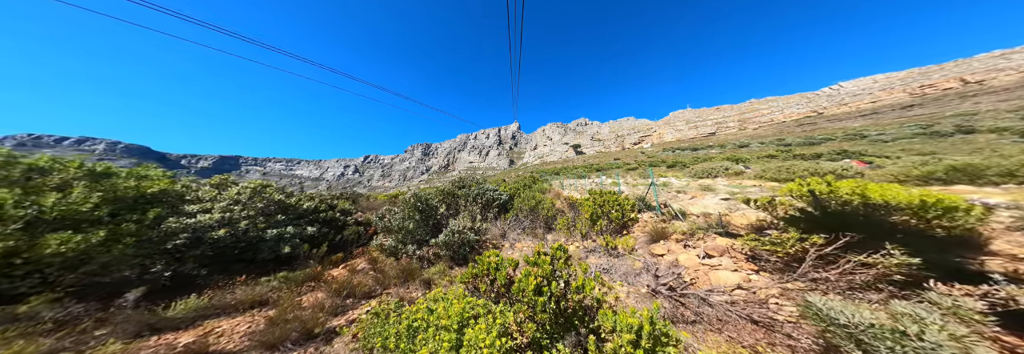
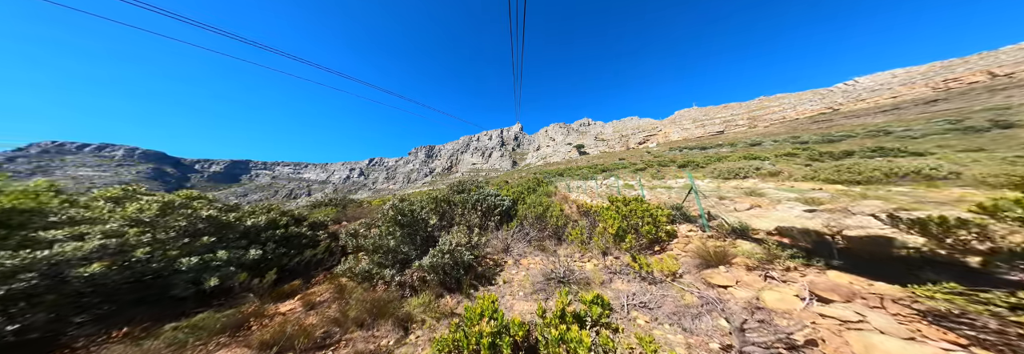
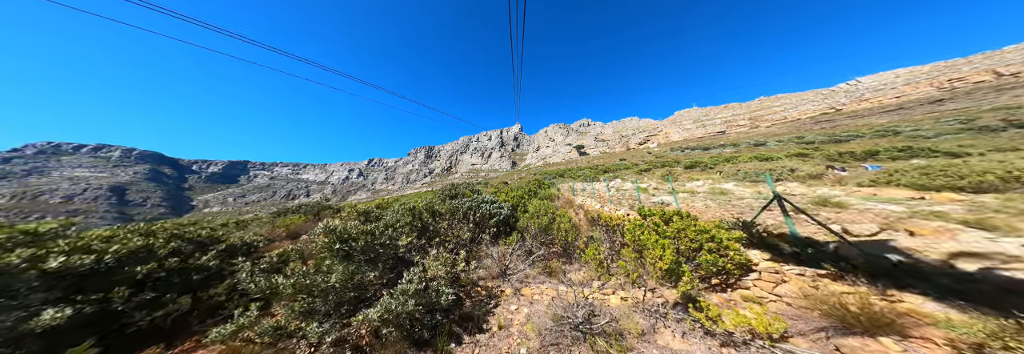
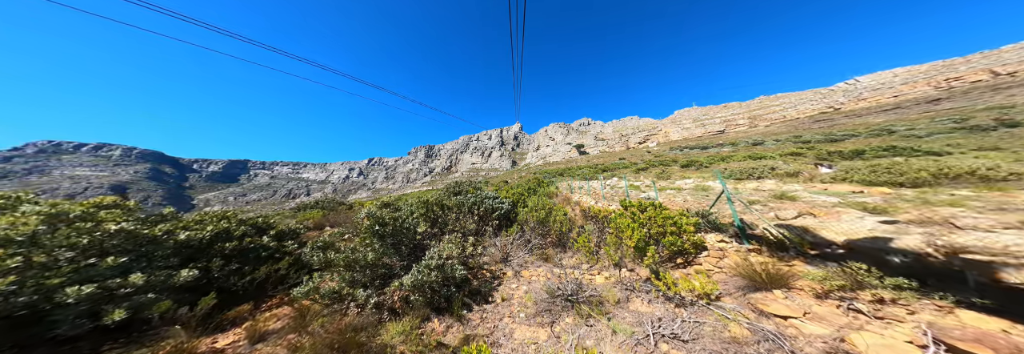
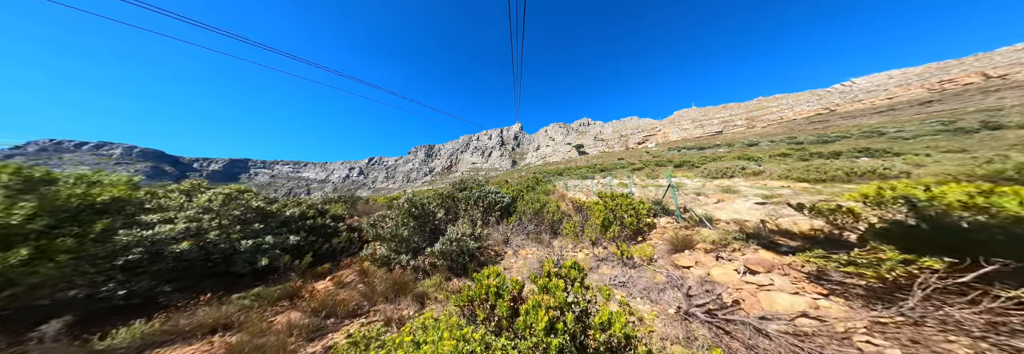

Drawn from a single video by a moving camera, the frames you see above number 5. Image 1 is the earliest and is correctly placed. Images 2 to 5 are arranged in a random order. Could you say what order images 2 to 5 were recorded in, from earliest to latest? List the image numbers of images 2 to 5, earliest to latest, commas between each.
5, 2, 4, 3
